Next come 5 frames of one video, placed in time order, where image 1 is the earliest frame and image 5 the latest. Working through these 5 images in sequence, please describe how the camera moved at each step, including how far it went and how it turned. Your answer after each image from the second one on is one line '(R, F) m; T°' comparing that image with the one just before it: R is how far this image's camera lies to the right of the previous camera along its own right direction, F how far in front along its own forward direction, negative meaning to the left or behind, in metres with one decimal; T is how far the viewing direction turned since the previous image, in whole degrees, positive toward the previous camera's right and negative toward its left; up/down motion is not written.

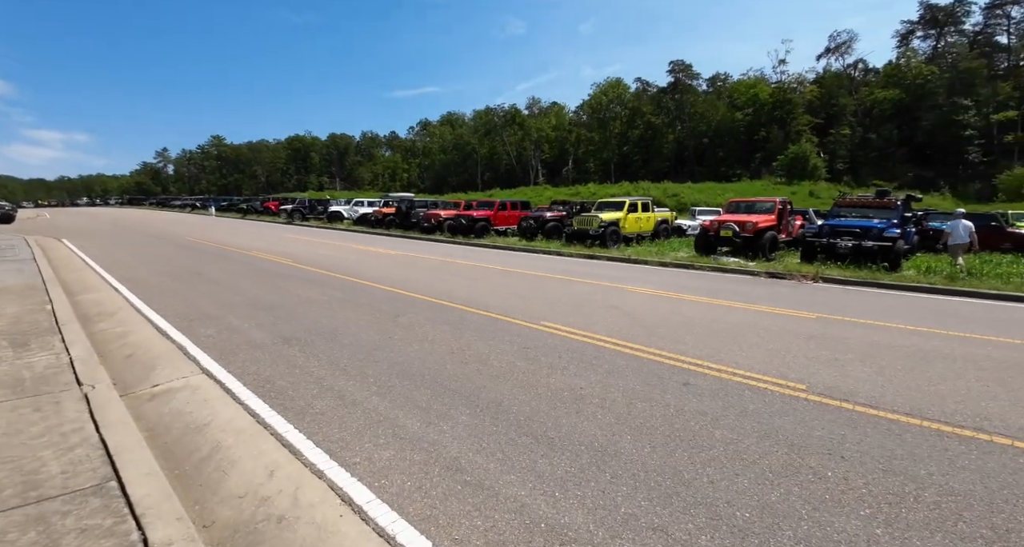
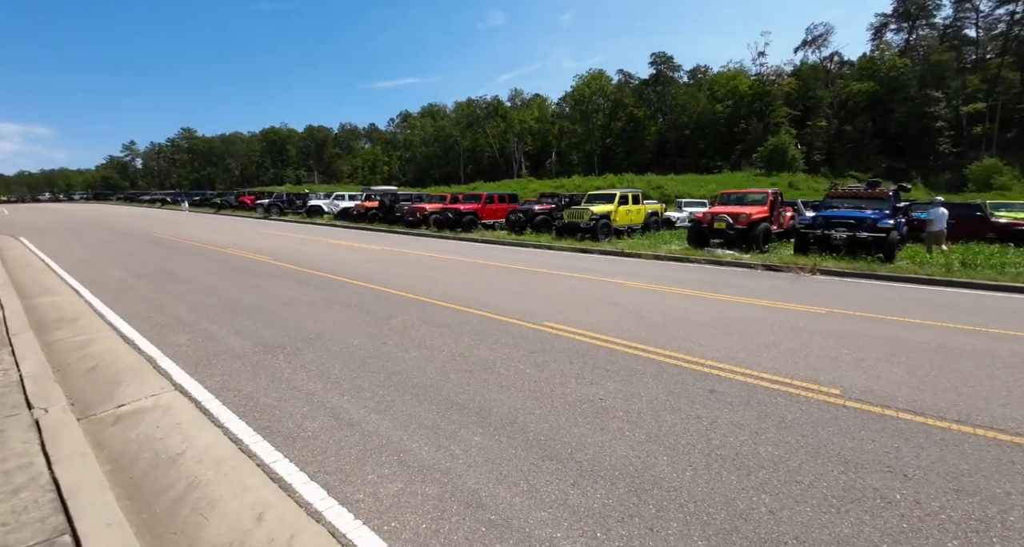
(-0.3, +0.4) m; +2°
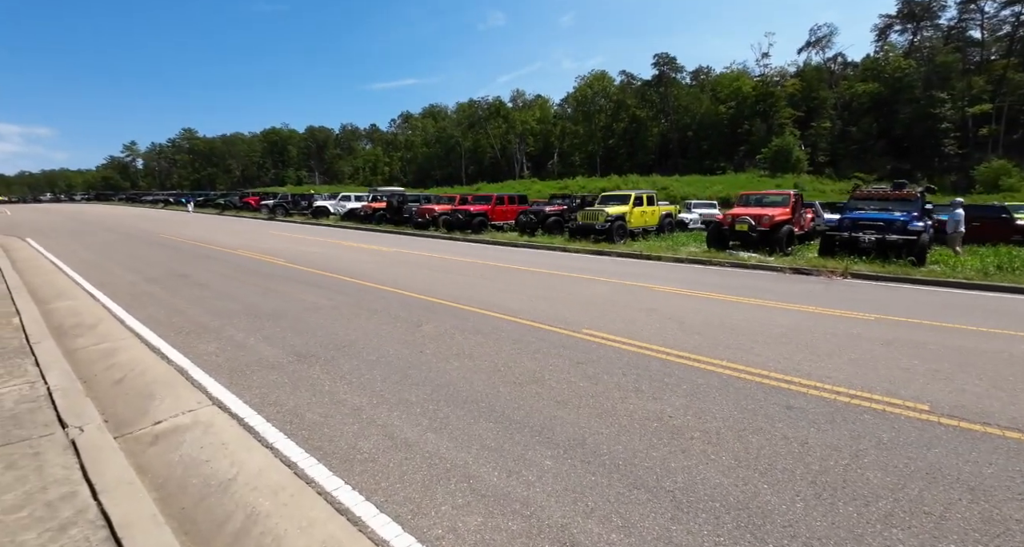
(-0.5, +0.3) m; 0°
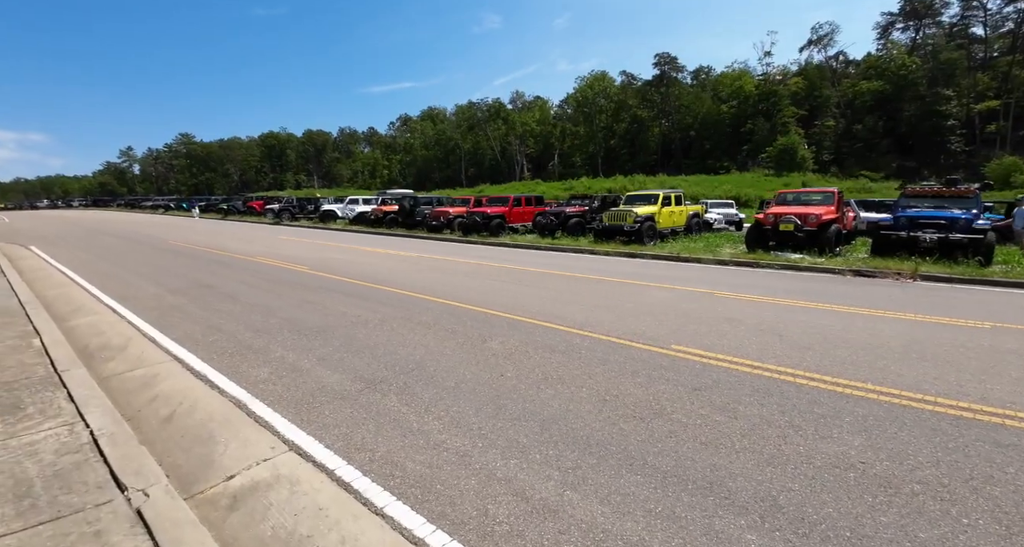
(-1.0, +0.7) m; 0°
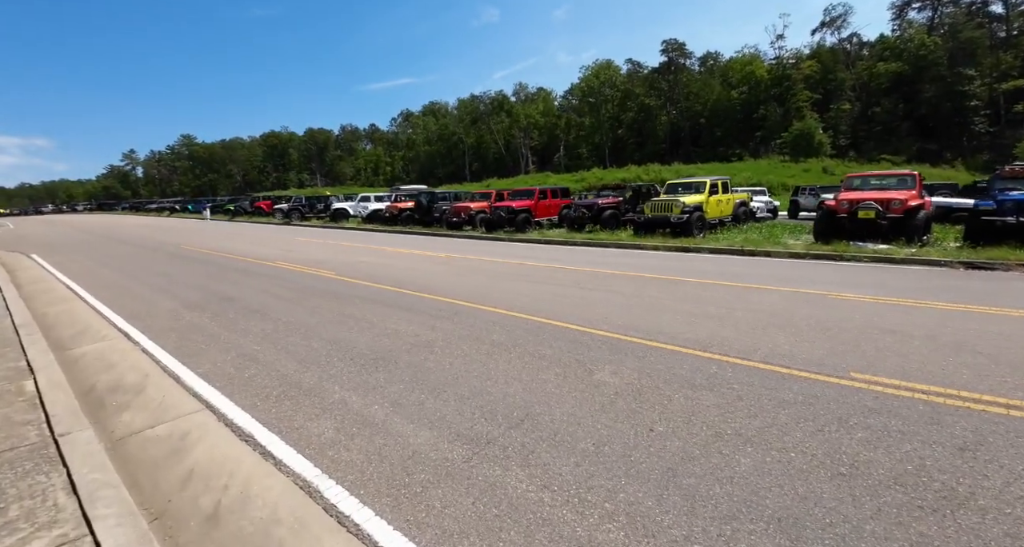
(-1.2, +1.3) m; -1°
